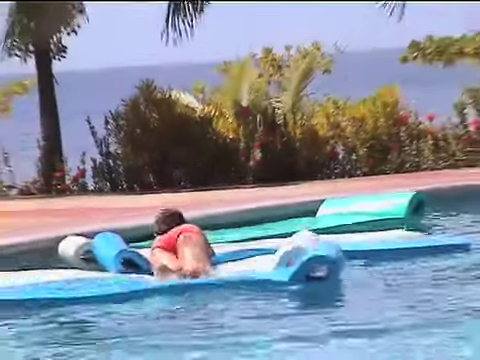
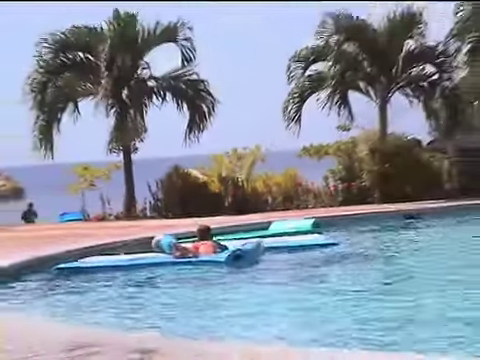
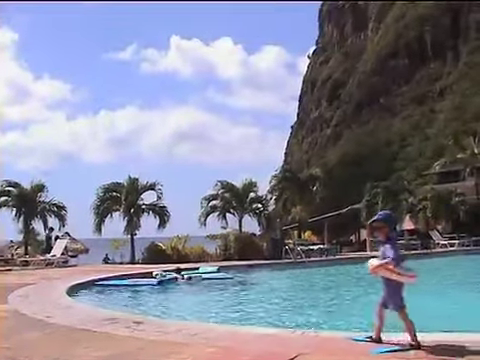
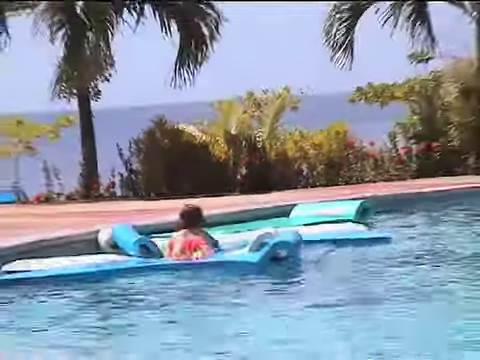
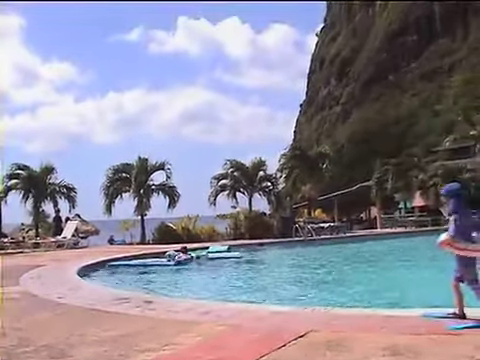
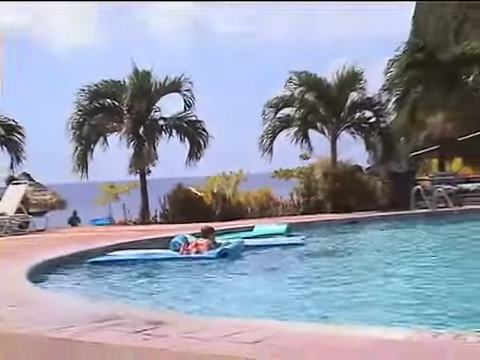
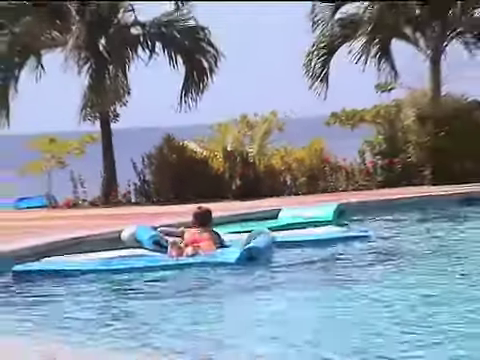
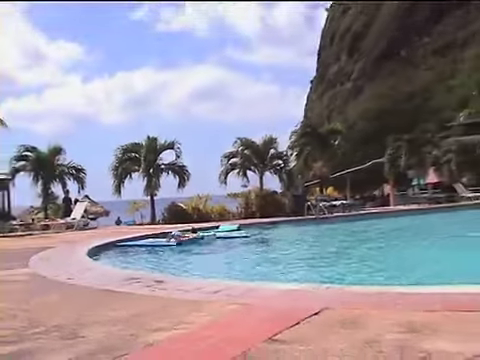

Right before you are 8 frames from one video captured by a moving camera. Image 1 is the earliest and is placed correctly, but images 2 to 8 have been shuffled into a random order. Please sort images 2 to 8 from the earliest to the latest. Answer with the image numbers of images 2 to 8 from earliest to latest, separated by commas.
4, 7, 2, 6, 8, 5, 3
